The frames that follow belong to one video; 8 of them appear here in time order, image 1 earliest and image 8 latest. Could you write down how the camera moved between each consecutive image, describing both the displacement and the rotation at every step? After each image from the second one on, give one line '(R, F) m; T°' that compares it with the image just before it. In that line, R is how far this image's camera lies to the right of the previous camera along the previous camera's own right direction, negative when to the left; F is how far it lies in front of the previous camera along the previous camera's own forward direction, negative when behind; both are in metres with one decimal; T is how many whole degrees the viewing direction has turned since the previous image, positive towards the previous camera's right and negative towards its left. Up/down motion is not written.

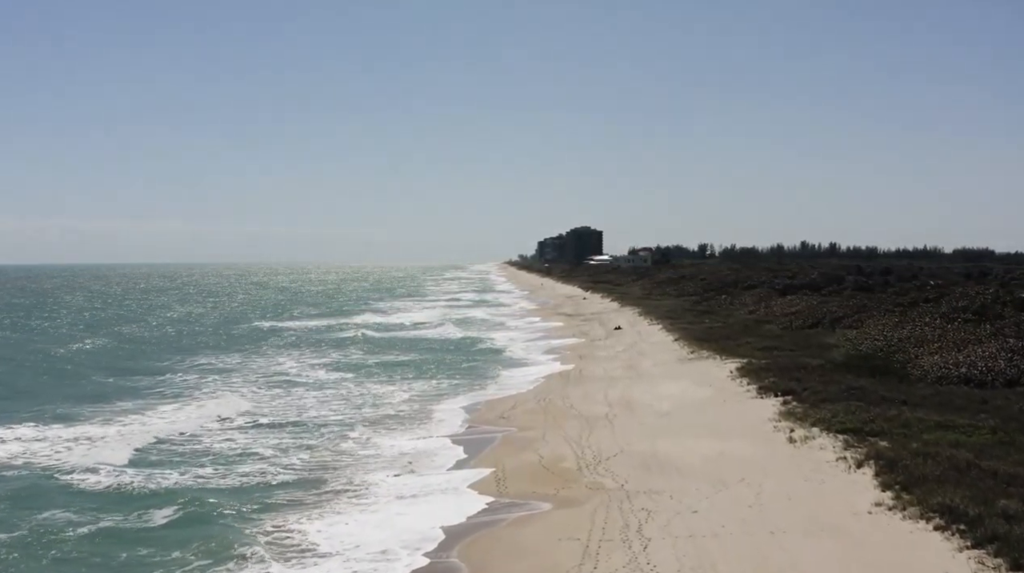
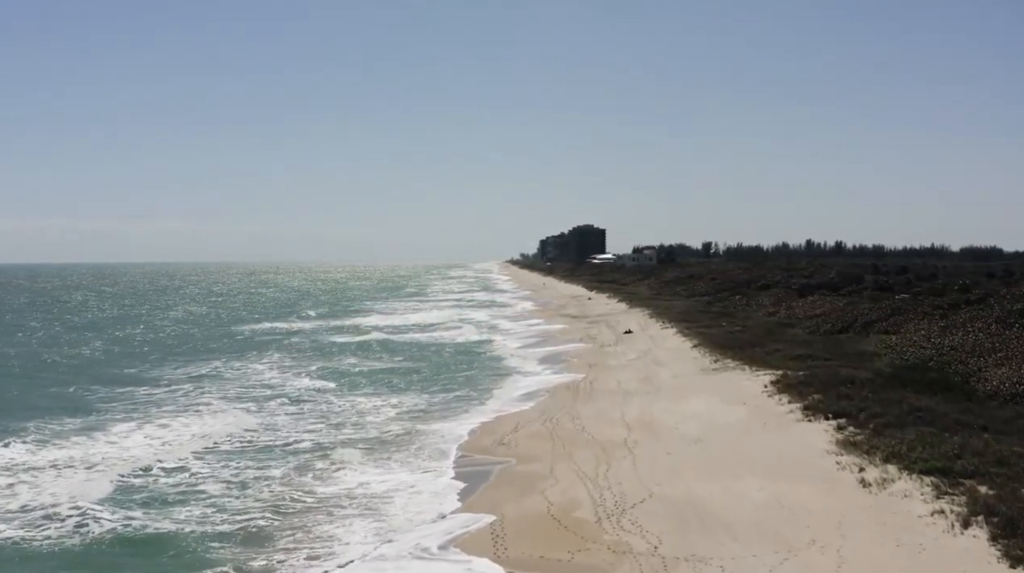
(0.0, +5.1) m; 0°
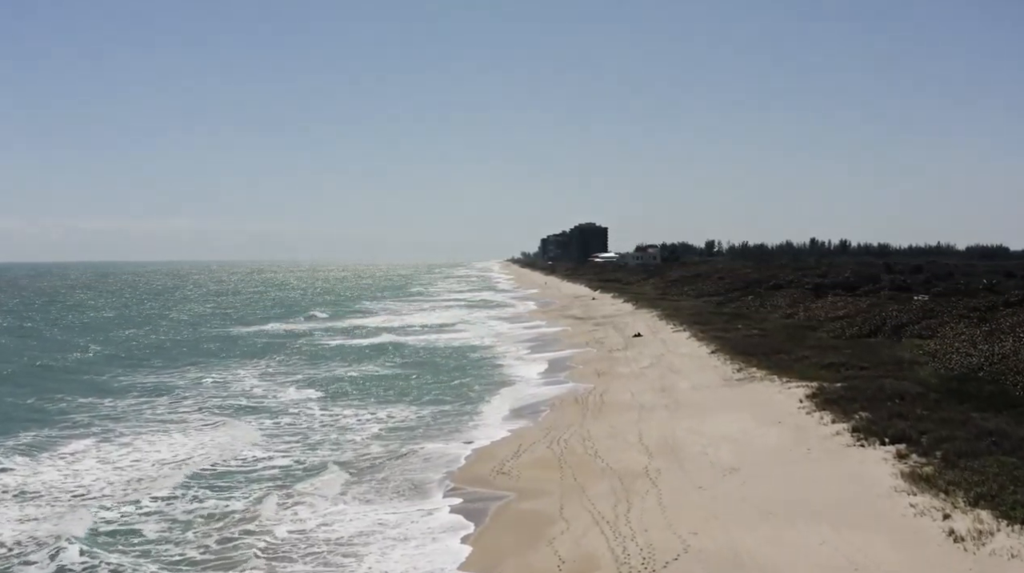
(0.0, +4.0) m; 0°
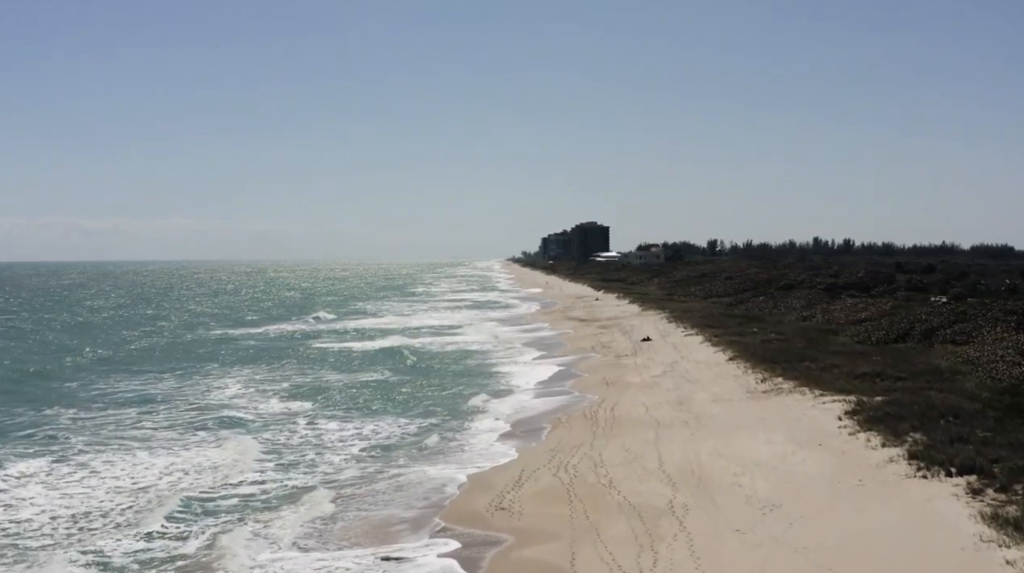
(0.0, +3.4) m; 0°
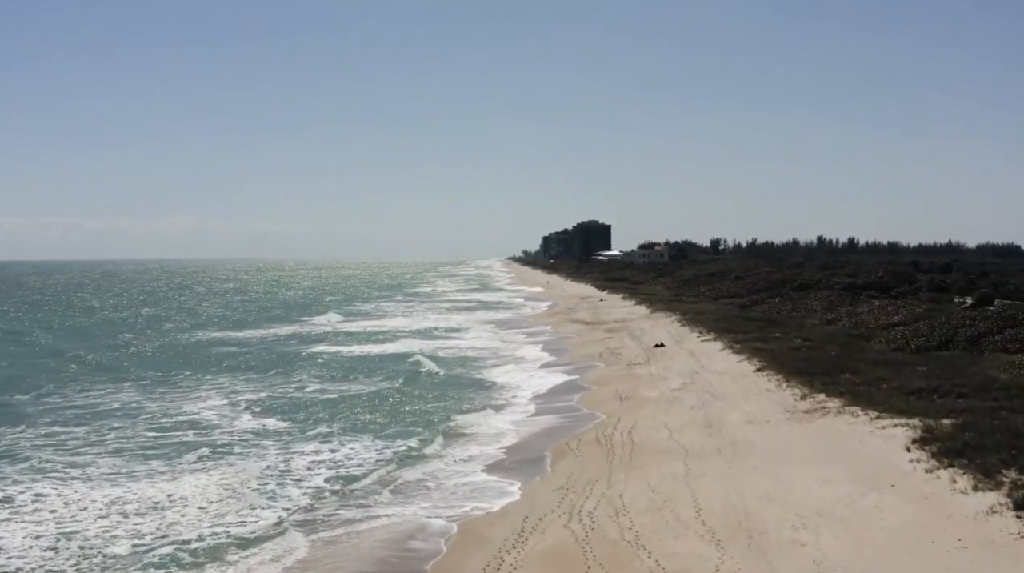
(0.0, +4.4) m; 0°
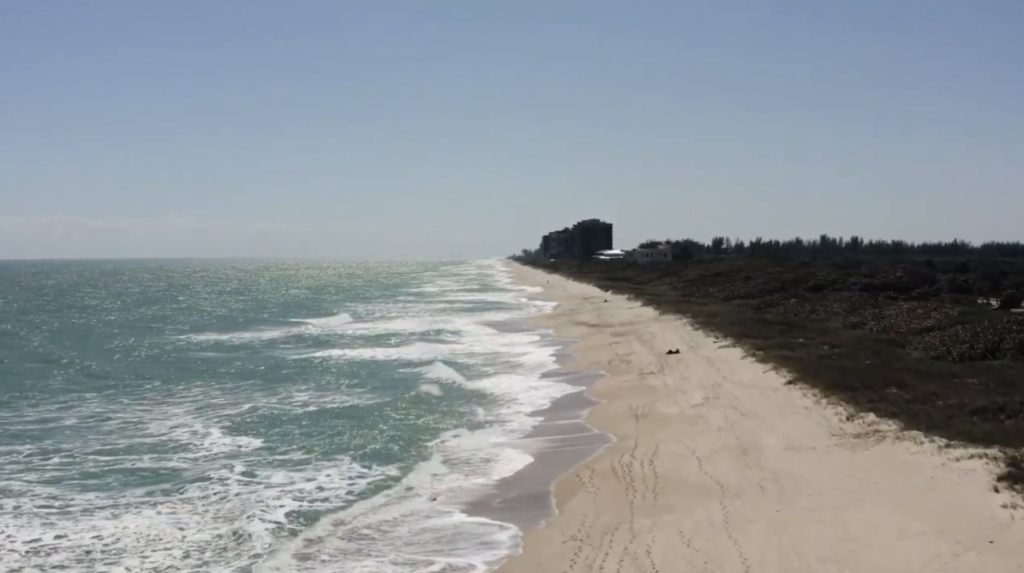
(0.0, +4.0) m; 0°
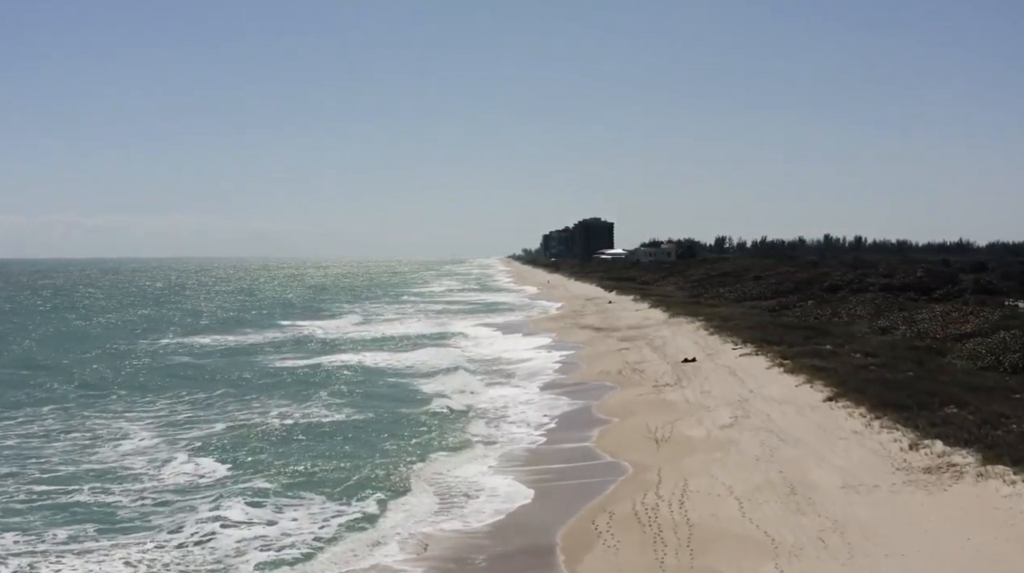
(0.0, +3.9) m; 0°
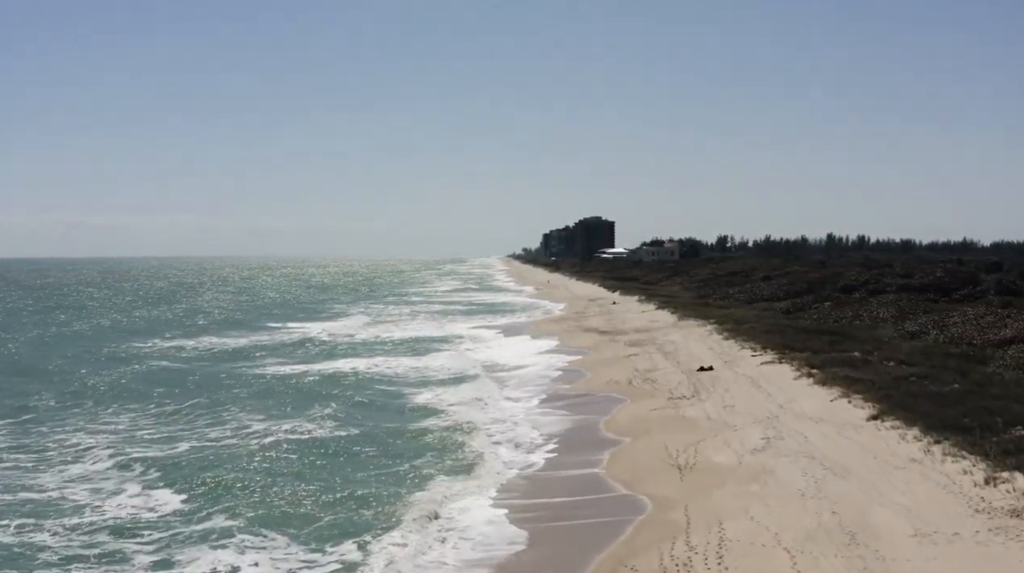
(0.0, +3.4) m; 0°
